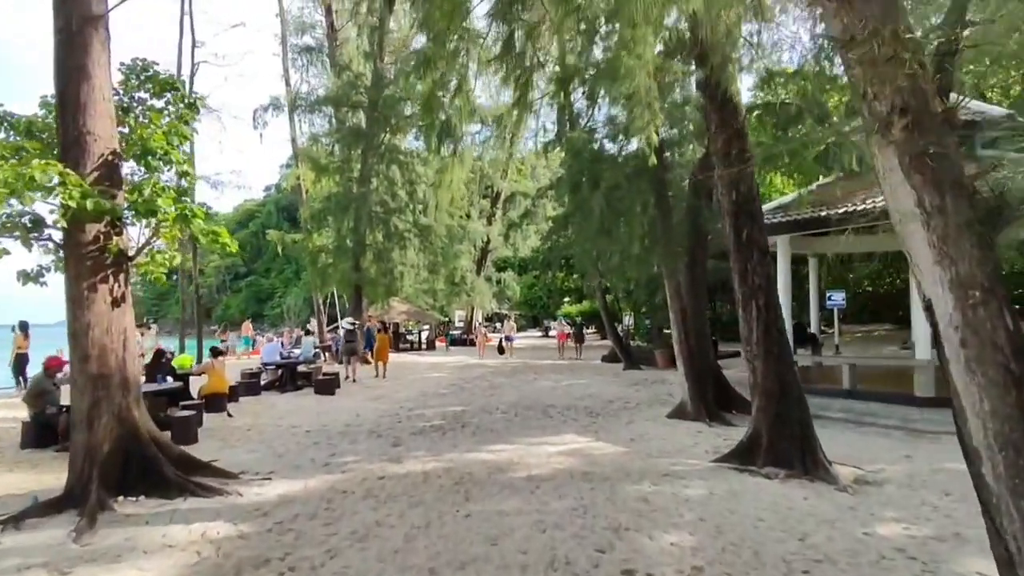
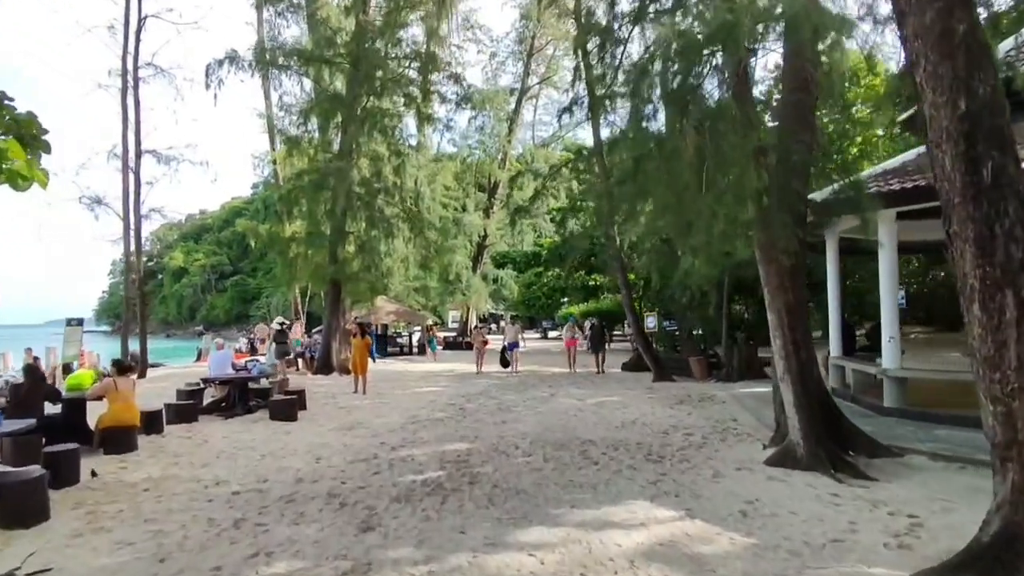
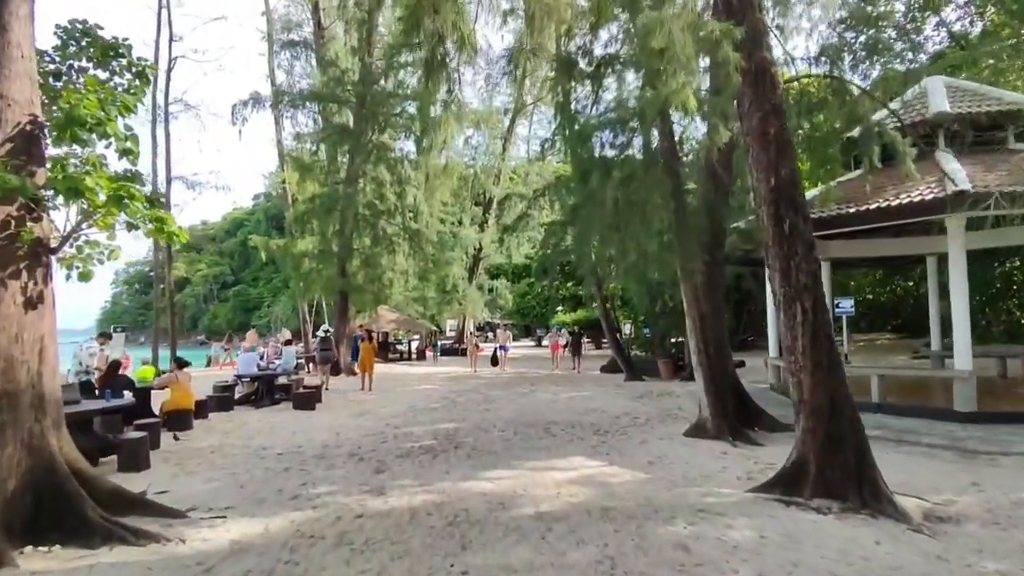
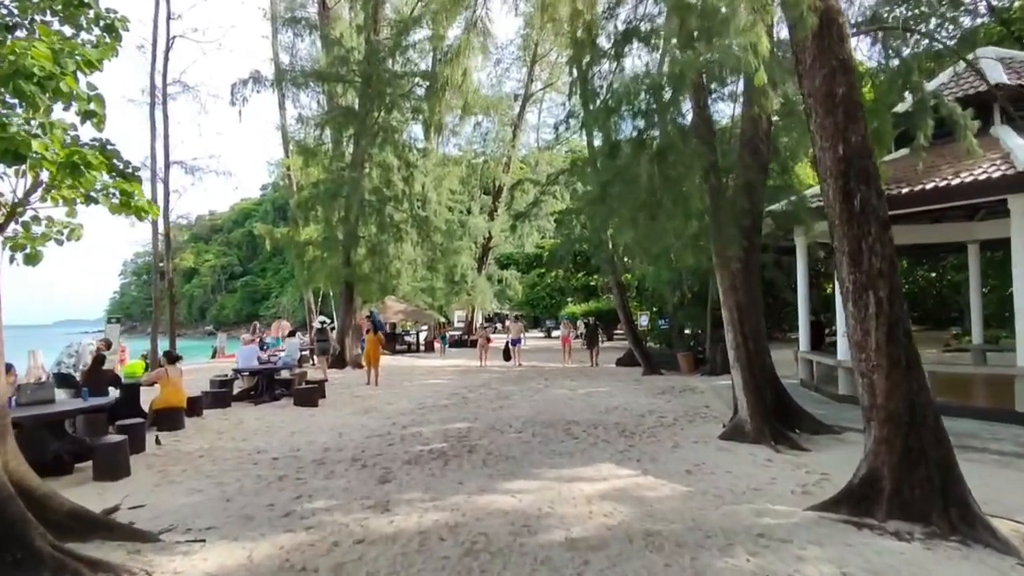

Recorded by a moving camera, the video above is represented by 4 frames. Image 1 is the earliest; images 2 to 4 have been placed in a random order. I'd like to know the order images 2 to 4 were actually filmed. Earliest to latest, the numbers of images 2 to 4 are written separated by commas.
3, 4, 2
